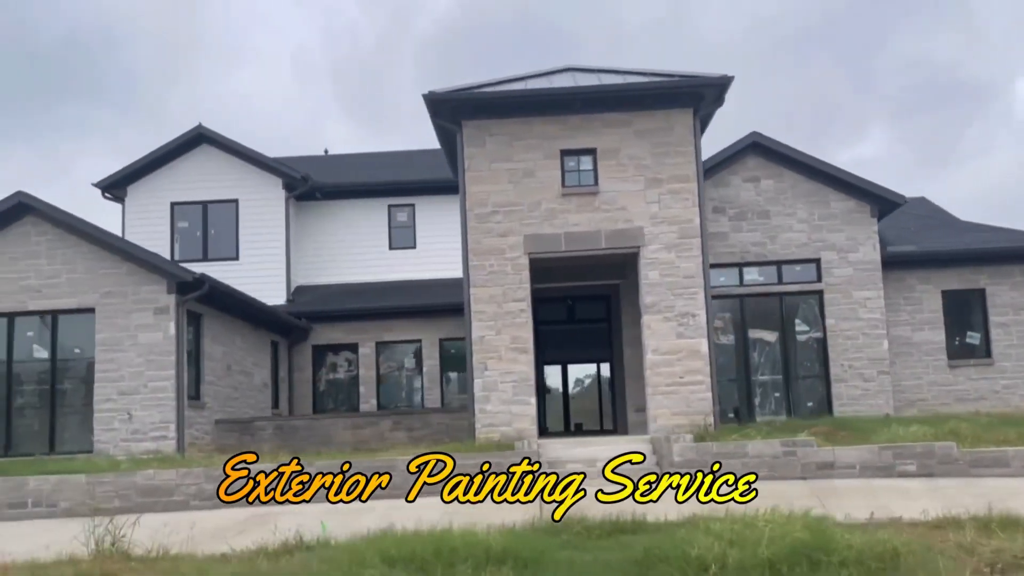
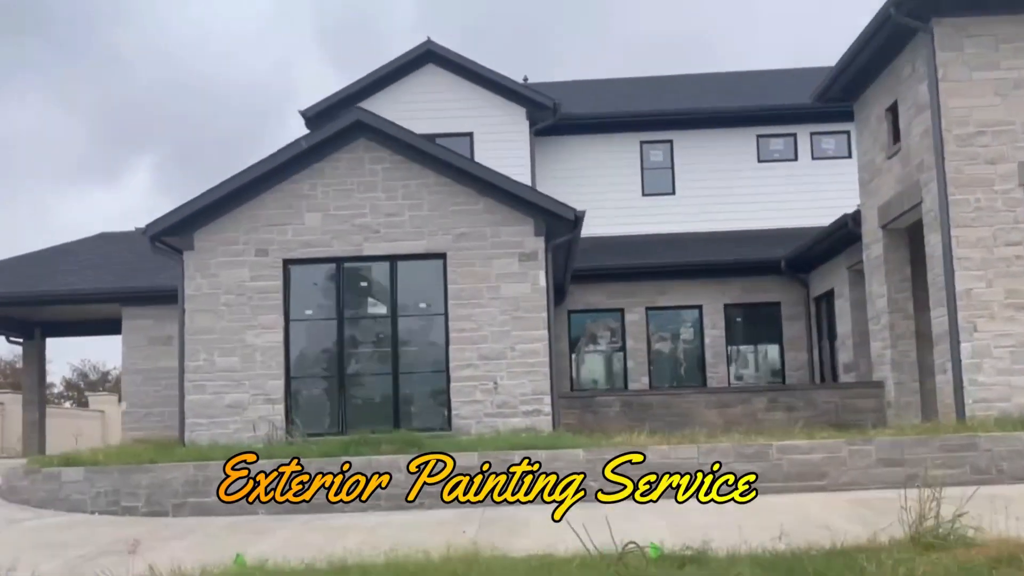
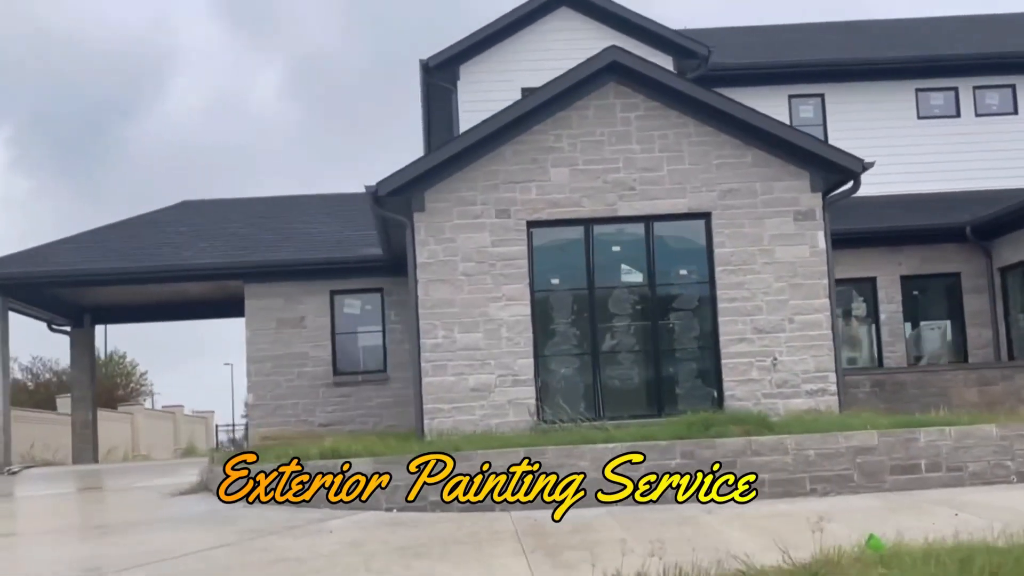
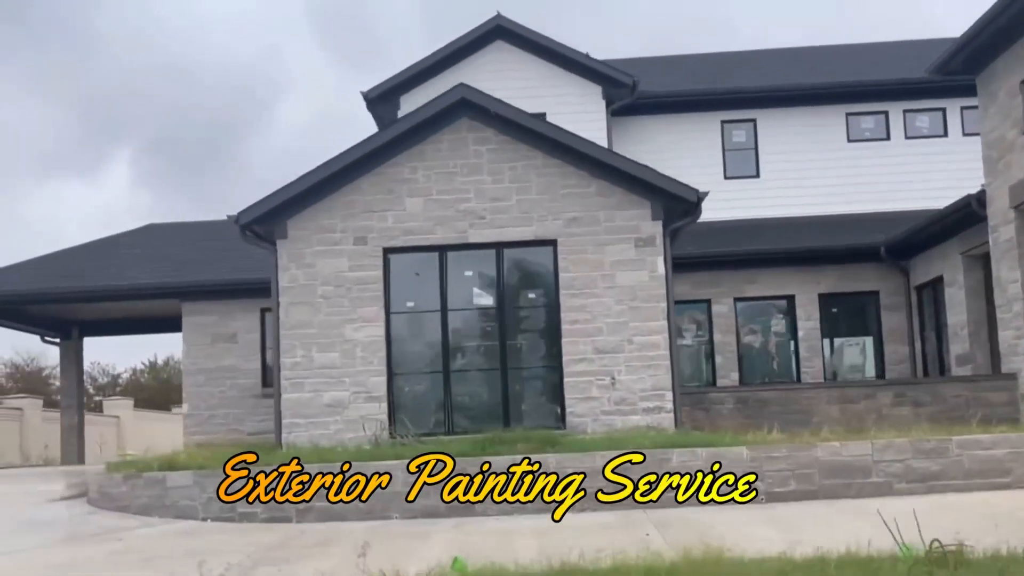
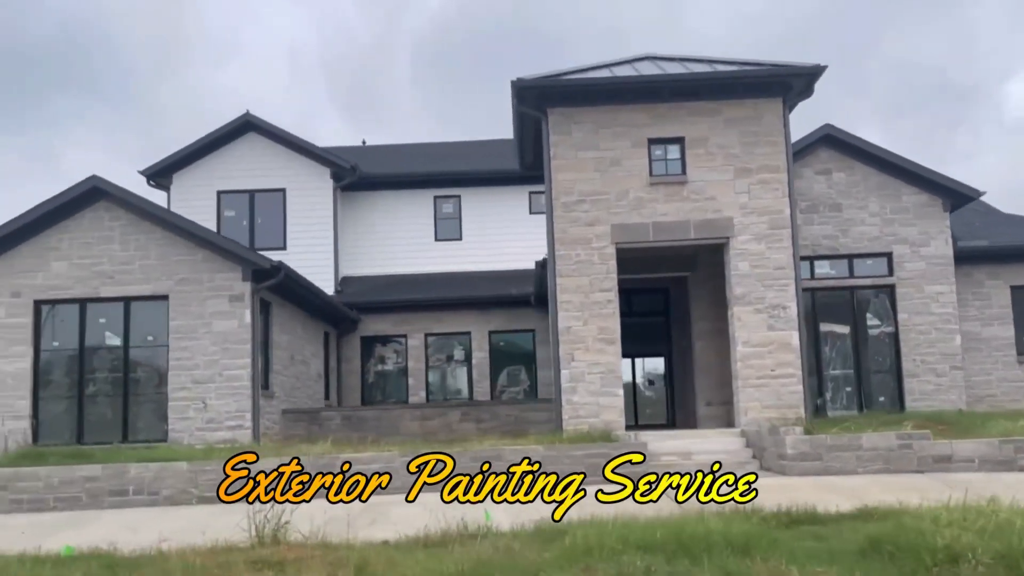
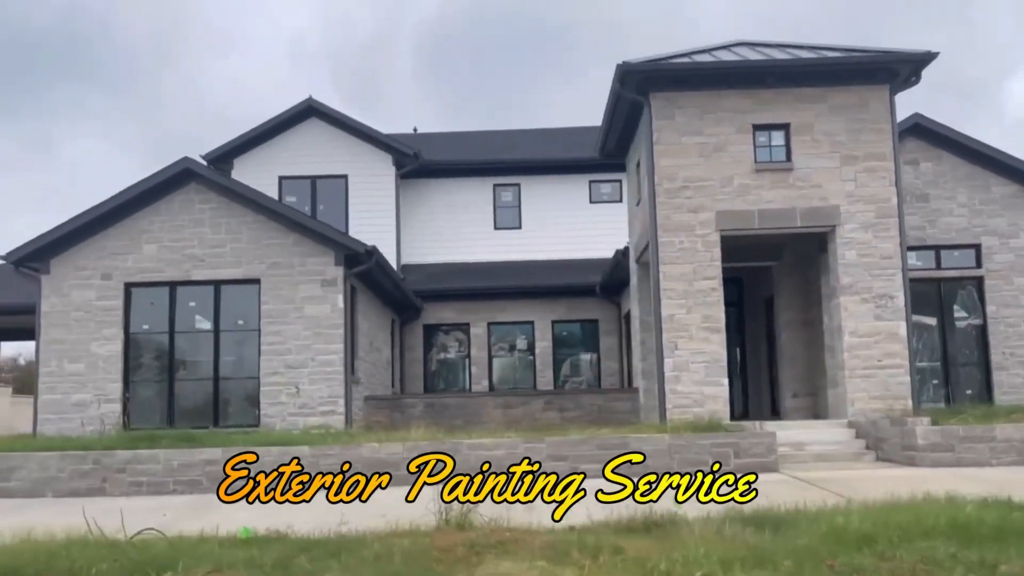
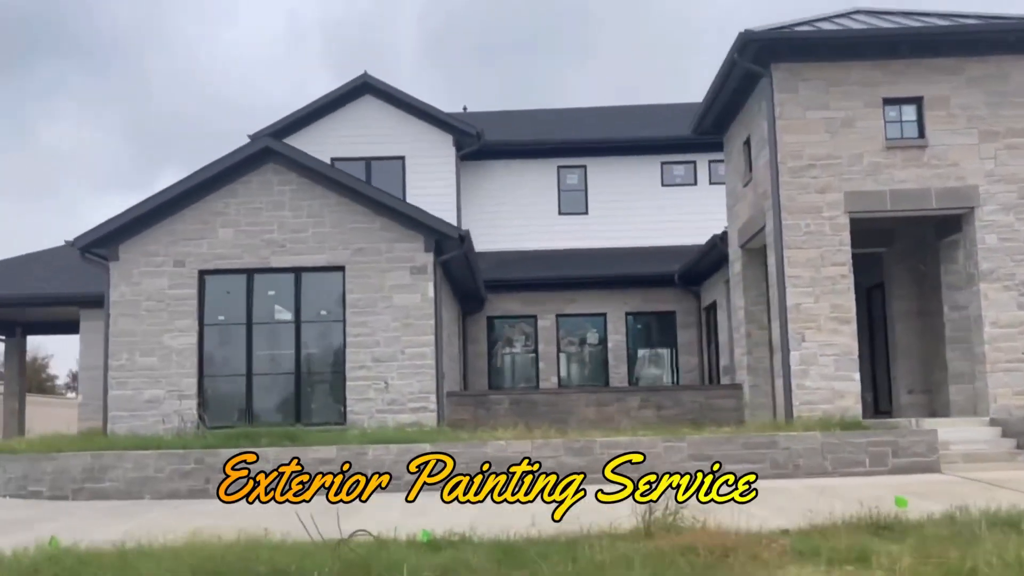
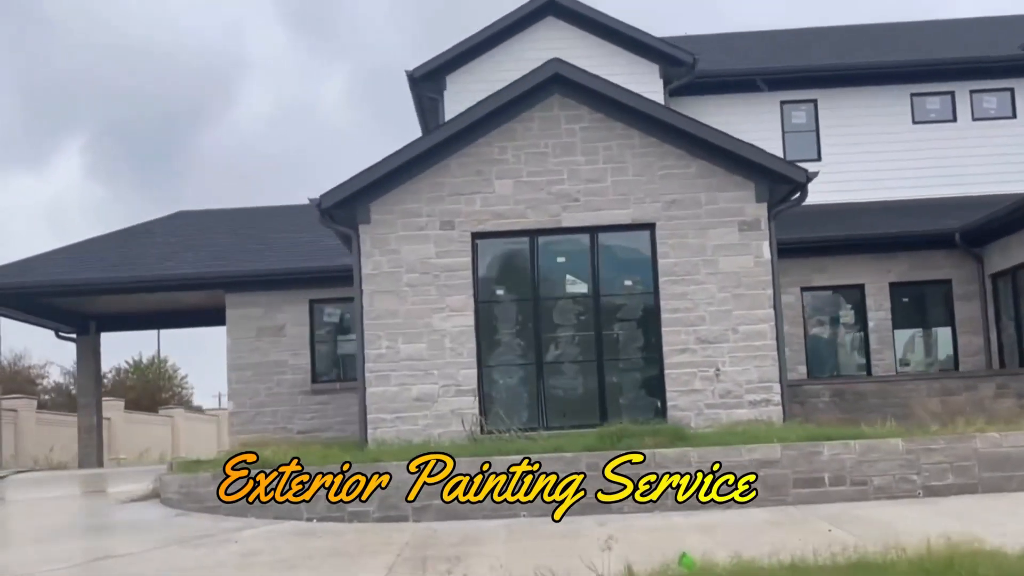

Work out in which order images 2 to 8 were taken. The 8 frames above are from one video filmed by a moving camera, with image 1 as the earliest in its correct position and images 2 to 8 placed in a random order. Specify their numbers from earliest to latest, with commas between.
5, 6, 7, 2, 4, 8, 3
